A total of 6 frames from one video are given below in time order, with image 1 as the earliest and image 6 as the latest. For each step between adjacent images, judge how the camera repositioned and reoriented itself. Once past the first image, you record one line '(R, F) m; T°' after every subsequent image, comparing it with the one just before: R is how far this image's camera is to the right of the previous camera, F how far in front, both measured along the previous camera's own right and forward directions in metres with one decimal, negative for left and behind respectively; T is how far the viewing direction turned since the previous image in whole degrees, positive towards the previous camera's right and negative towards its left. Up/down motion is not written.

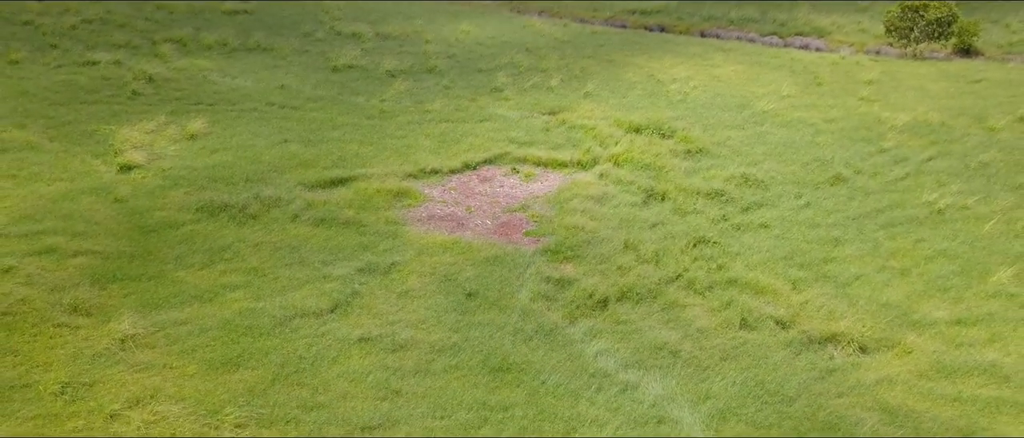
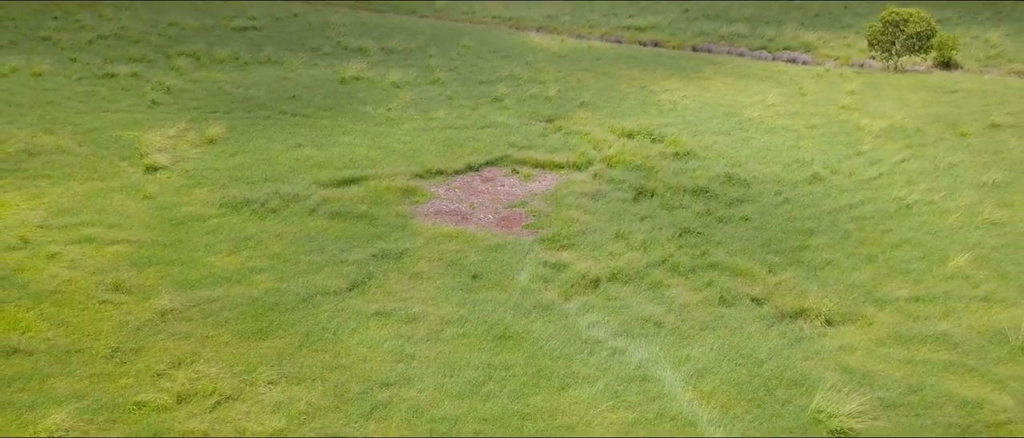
(0.0, -1.1) m; 0°
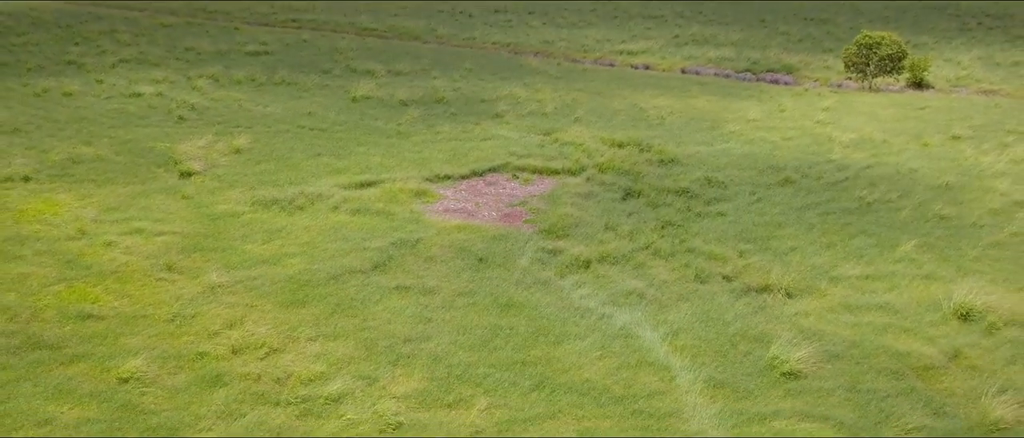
(-0.1, -1.7) m; 0°
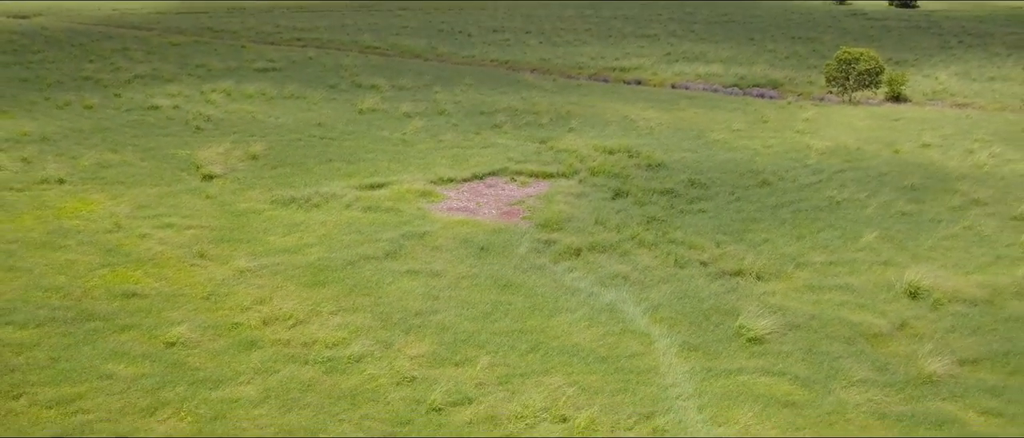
(0.0, -1.4) m; 0°
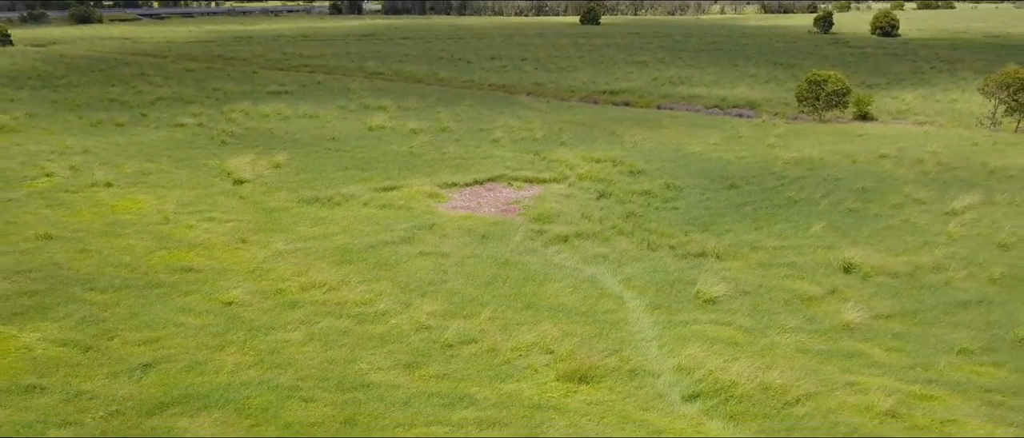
(0.0, -2.4) m; 0°
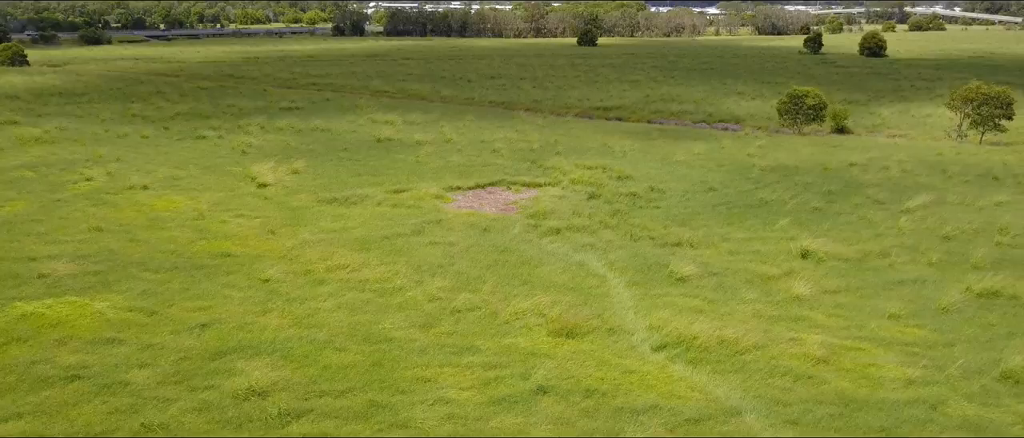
(0.0, -2.2) m; 0°
